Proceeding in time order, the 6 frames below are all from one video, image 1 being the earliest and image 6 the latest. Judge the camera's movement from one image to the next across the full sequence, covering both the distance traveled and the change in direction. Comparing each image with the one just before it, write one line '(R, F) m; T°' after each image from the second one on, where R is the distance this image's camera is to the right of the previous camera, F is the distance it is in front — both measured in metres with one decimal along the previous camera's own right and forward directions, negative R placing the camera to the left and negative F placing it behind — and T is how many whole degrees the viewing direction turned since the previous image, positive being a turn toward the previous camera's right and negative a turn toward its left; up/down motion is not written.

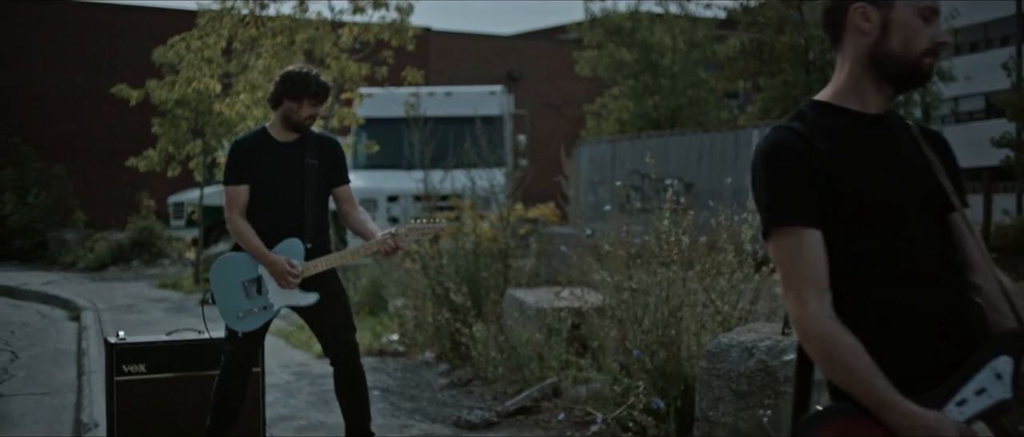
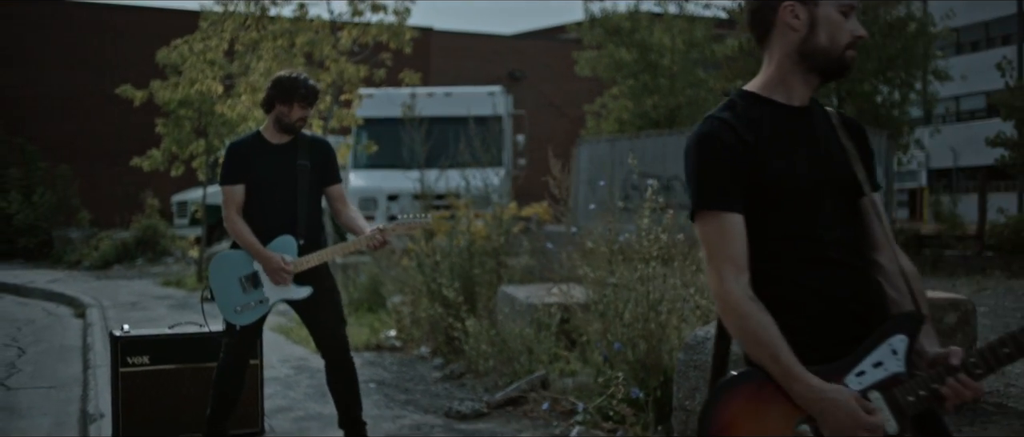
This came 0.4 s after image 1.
(+0.1, -0.2) m; 0°
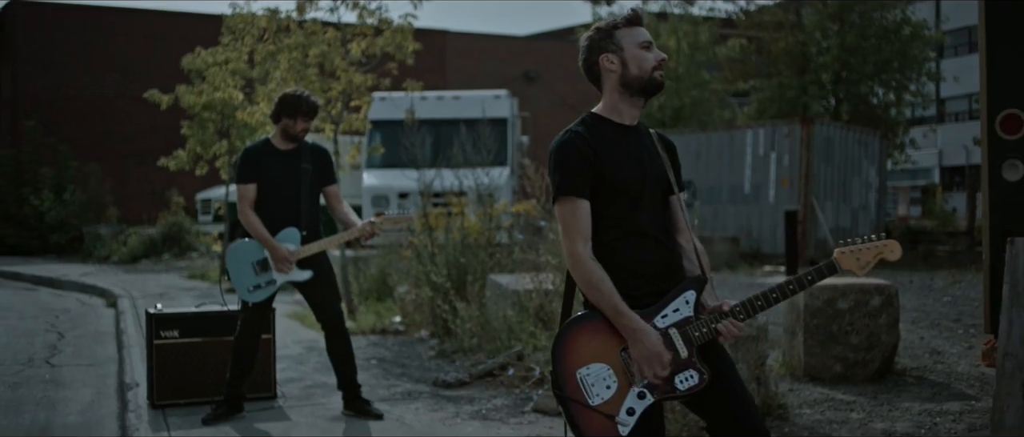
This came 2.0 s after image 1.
(+0.3, -0.9) m; -1°
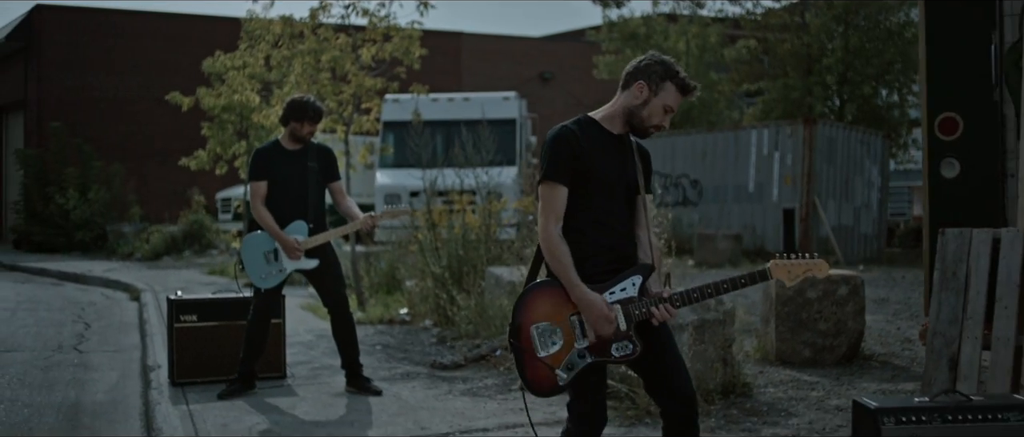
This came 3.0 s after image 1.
(+0.2, -0.6) m; -1°
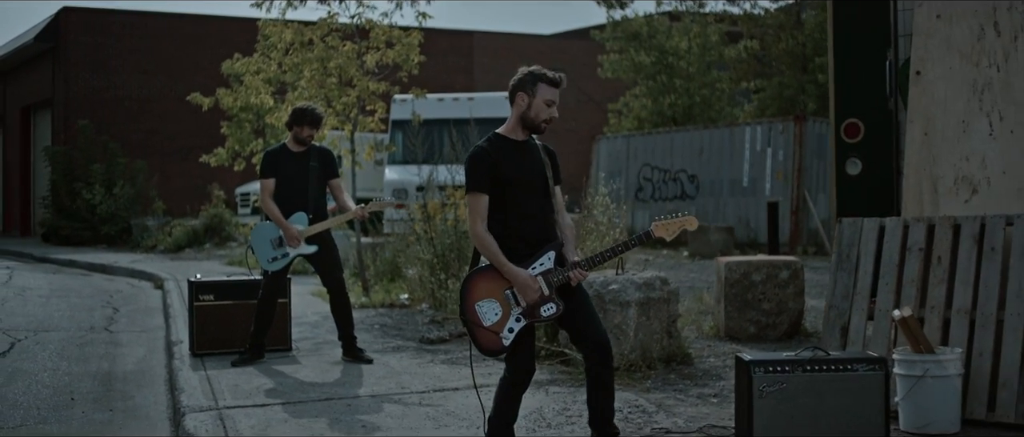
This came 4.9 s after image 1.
(+0.3, -1.0) m; -1°
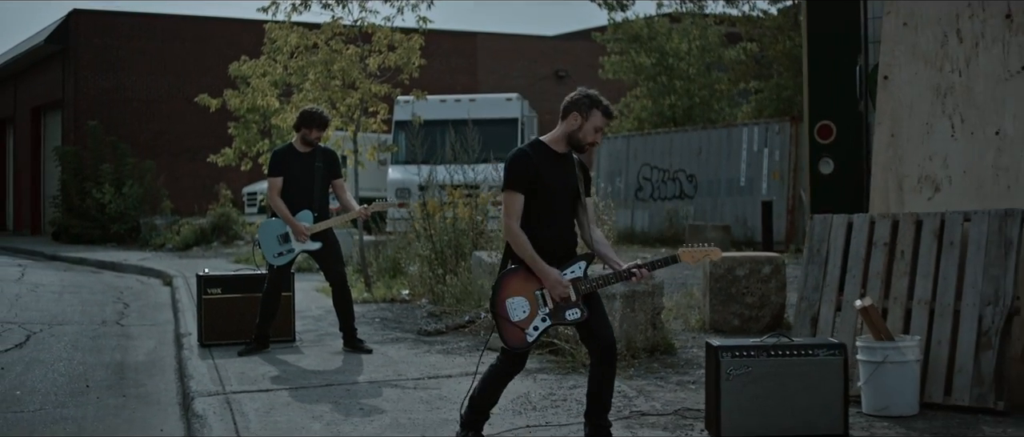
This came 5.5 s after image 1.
(+0.1, -0.4) m; 0°
